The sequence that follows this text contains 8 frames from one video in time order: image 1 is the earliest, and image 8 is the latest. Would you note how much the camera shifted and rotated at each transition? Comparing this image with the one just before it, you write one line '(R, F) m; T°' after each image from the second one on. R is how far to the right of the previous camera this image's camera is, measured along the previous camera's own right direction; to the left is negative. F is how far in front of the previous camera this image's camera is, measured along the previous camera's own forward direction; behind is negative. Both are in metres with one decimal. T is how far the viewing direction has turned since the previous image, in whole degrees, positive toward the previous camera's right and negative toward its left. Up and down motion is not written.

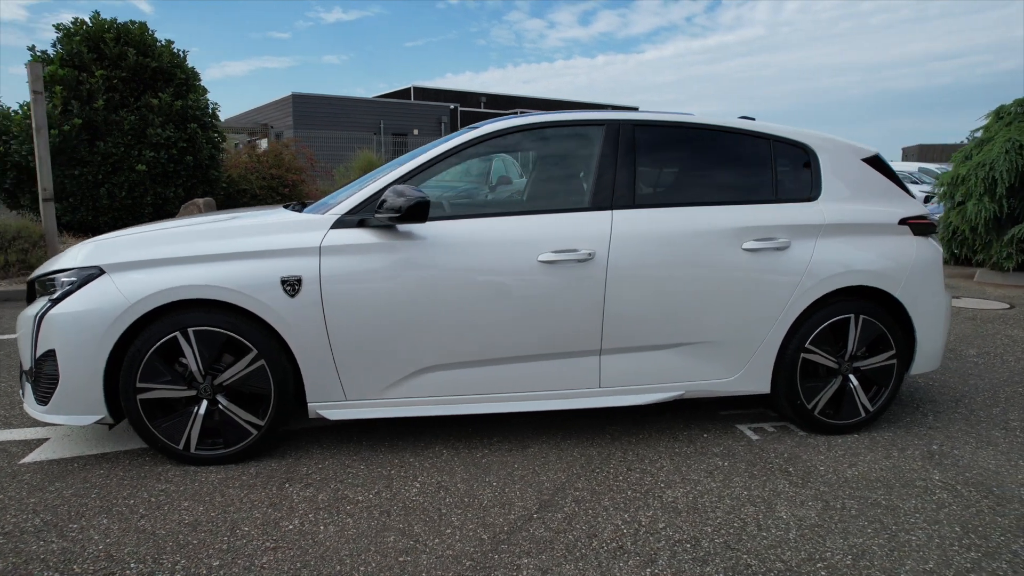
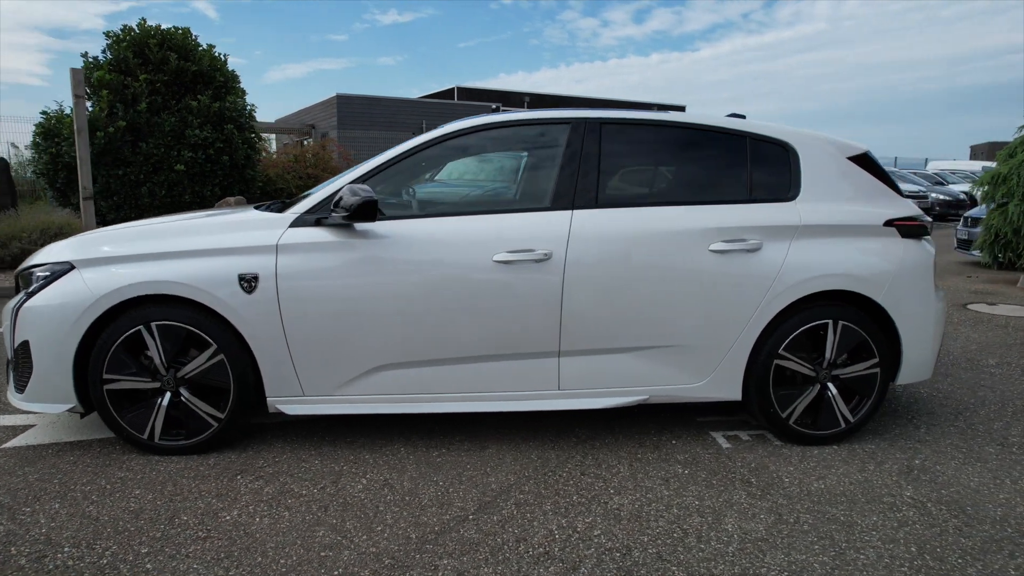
(+0.5, 0.0) m; -4°
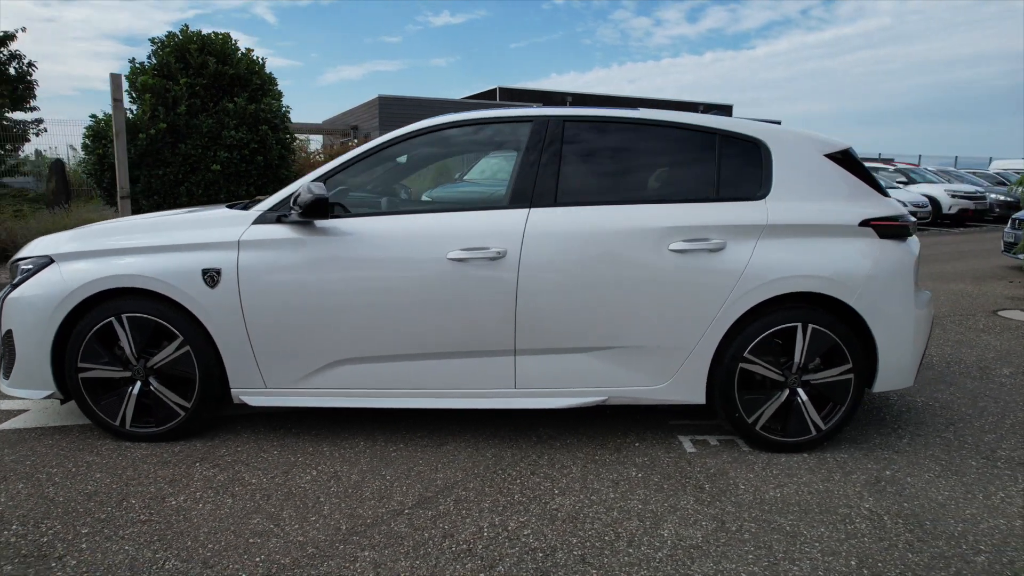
(+0.5, 0.0) m; -4°
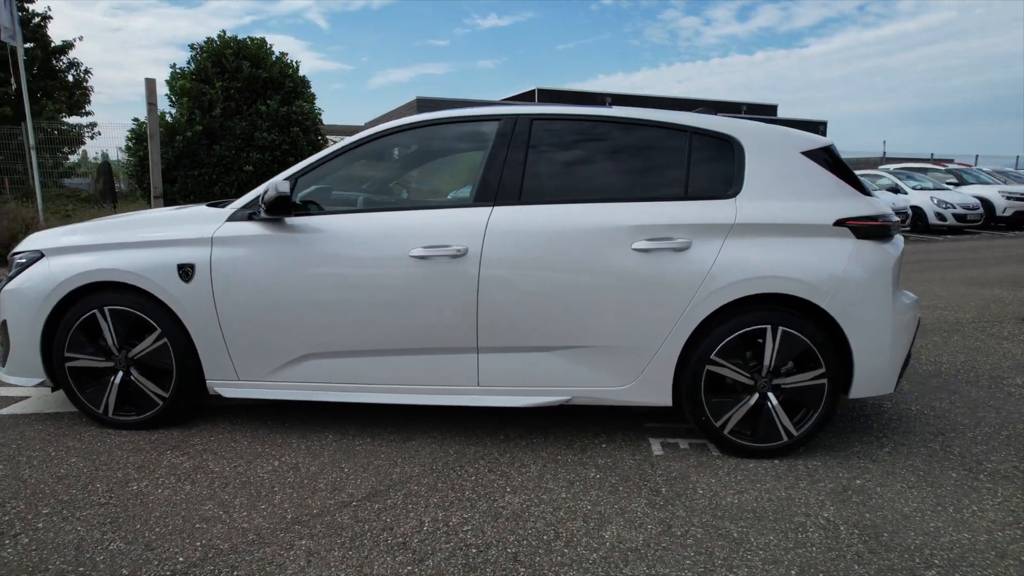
(+0.4, 0.0) m; -4°
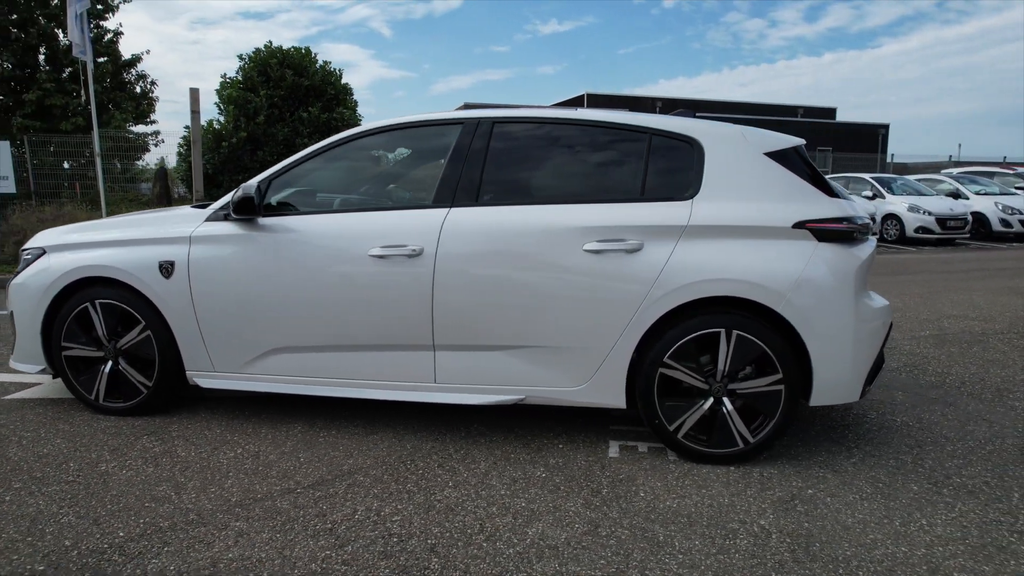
(+0.5, 0.0) m; -5°
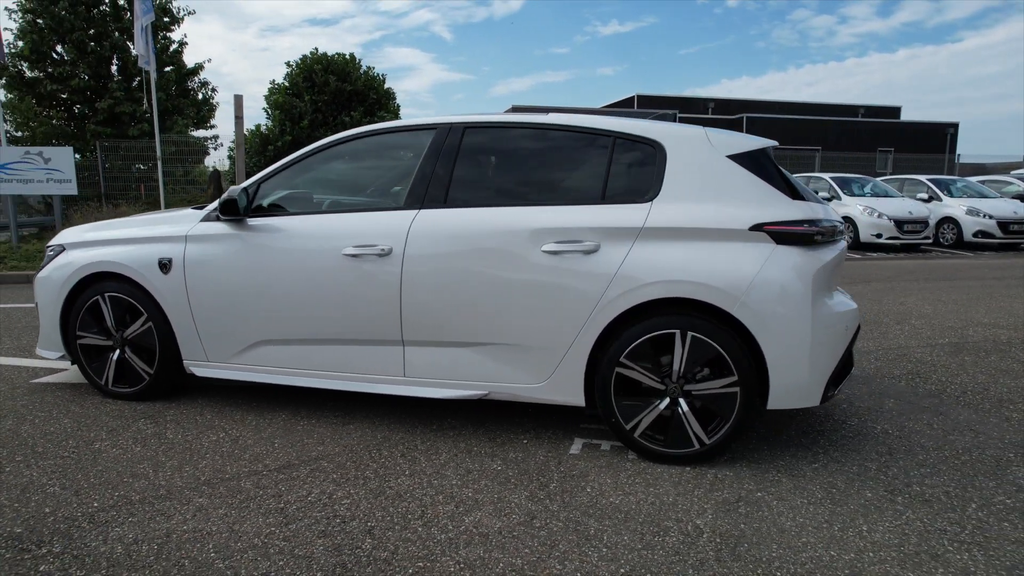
(+0.5, -0.1) m; -5°
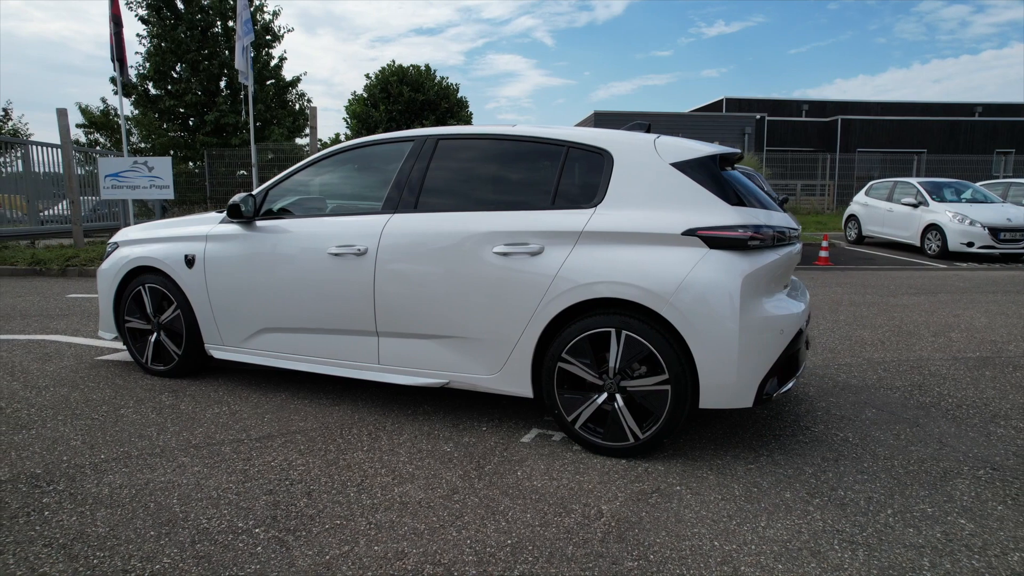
(+0.8, -0.2) m; -8°
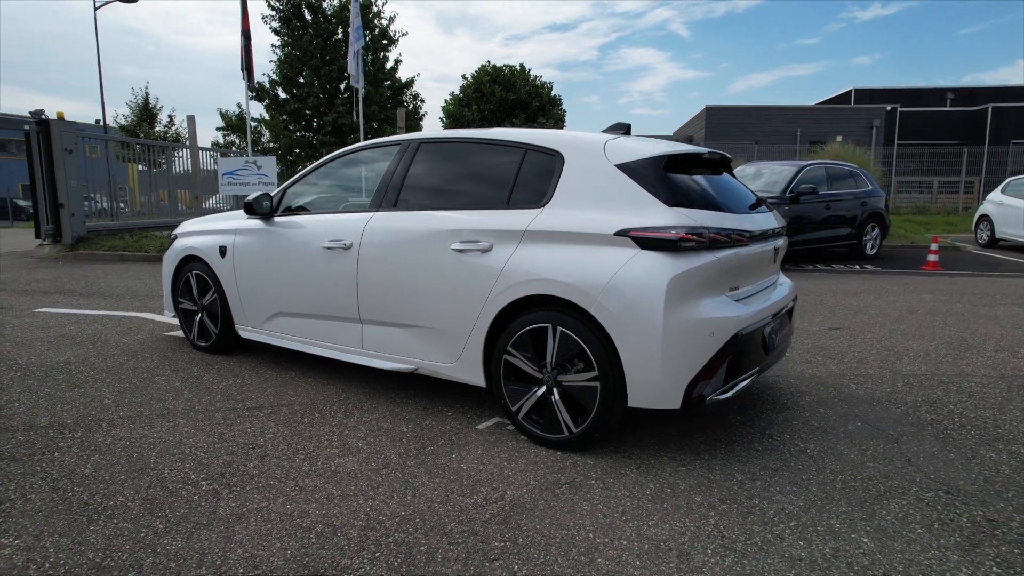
(+1.0, -0.1) m; -11°
